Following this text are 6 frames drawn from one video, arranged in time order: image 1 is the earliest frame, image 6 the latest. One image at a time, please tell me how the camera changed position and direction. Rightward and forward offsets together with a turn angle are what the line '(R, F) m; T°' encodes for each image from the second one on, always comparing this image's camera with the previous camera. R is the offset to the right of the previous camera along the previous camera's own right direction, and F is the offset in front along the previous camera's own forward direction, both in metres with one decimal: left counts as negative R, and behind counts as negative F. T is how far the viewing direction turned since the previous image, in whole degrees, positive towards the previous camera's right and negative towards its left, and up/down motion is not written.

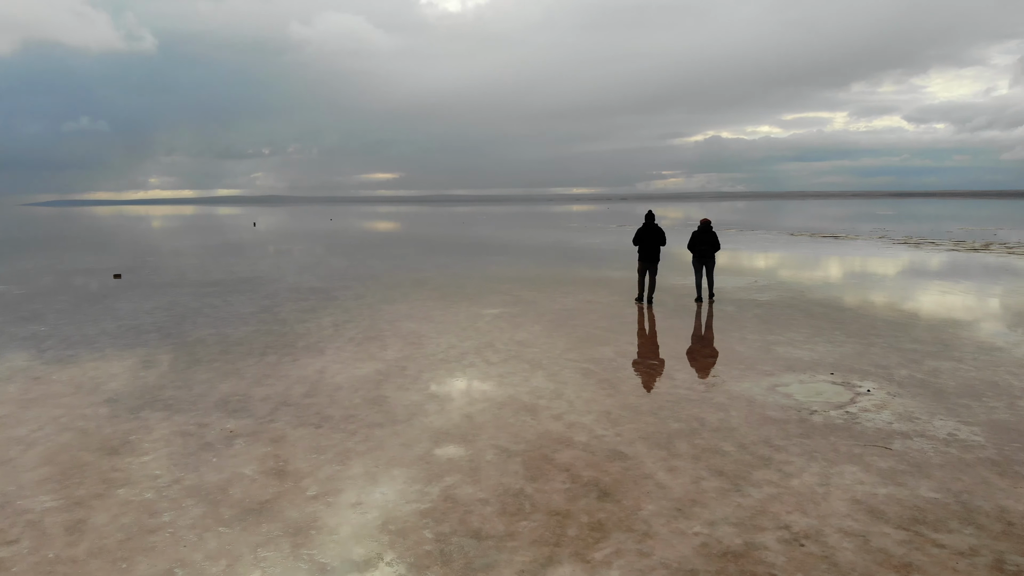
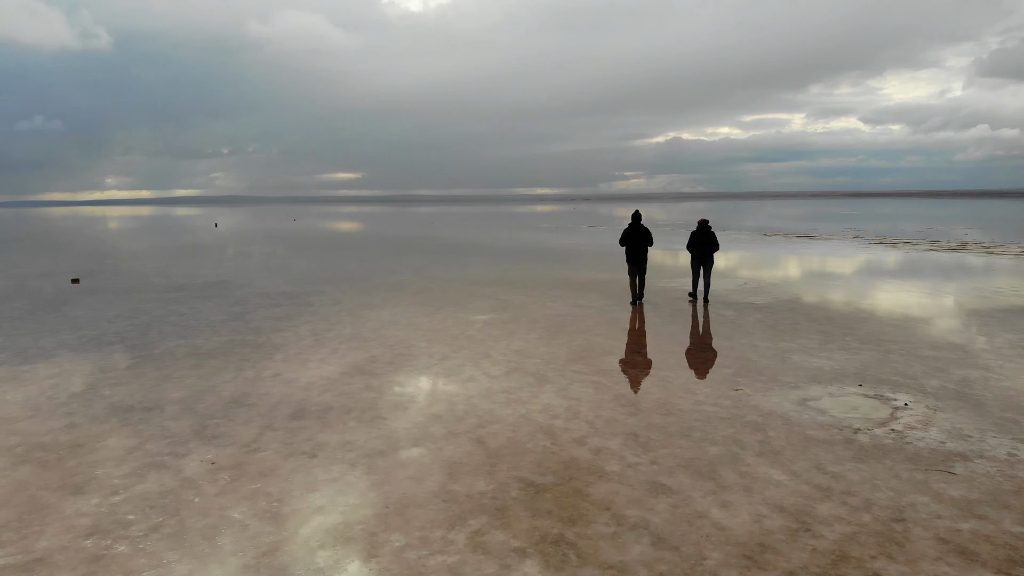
(-0.3, +0.7) m; +2°
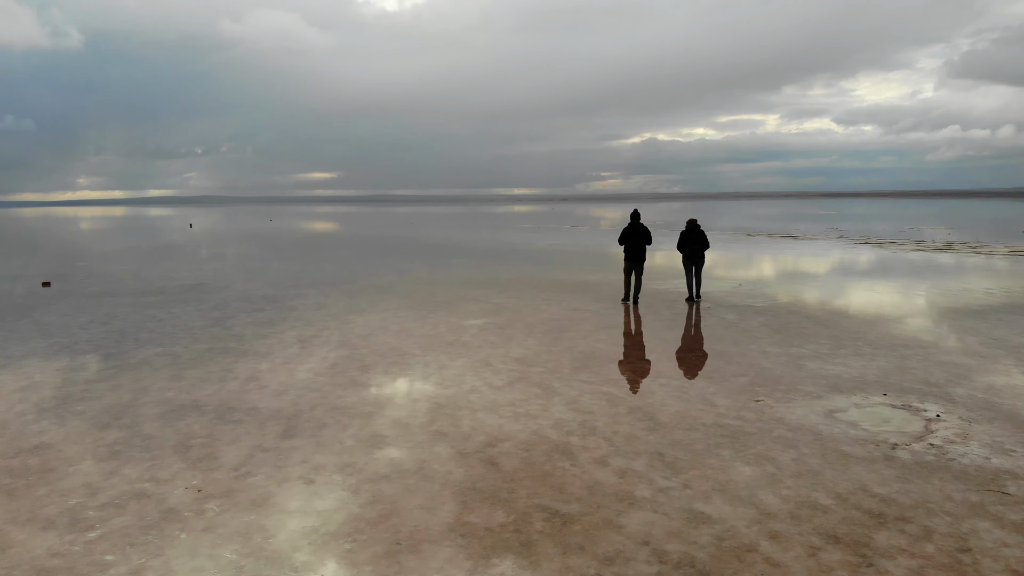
(-0.2, +0.5) m; +1°
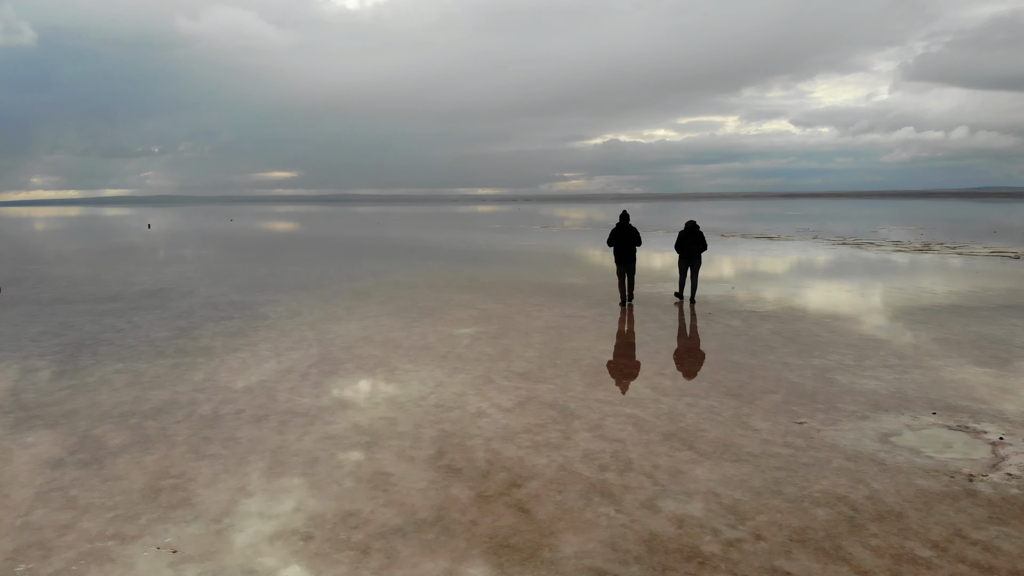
(-0.3, +0.8) m; +2°
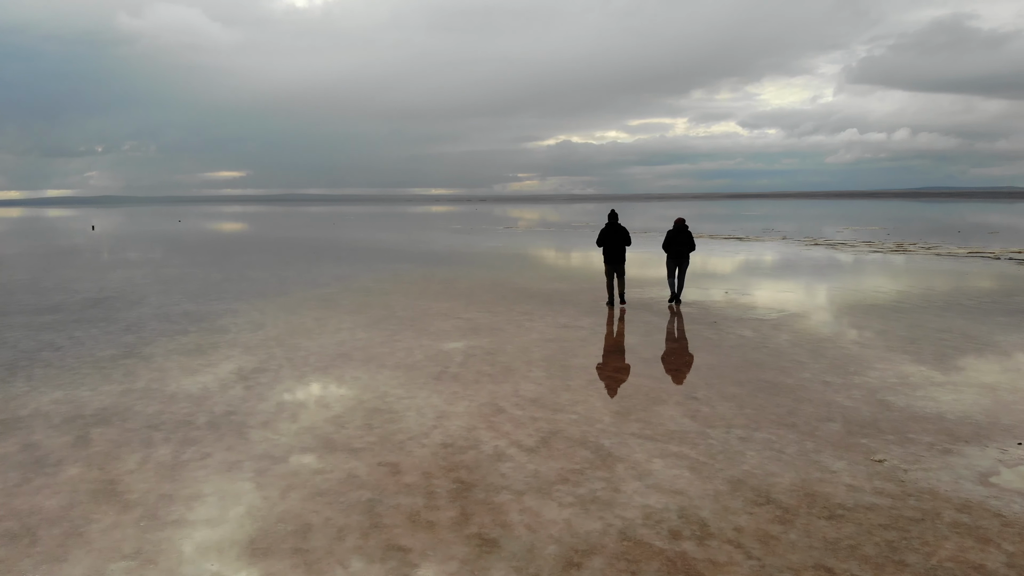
(-0.4, +1.0) m; +3°
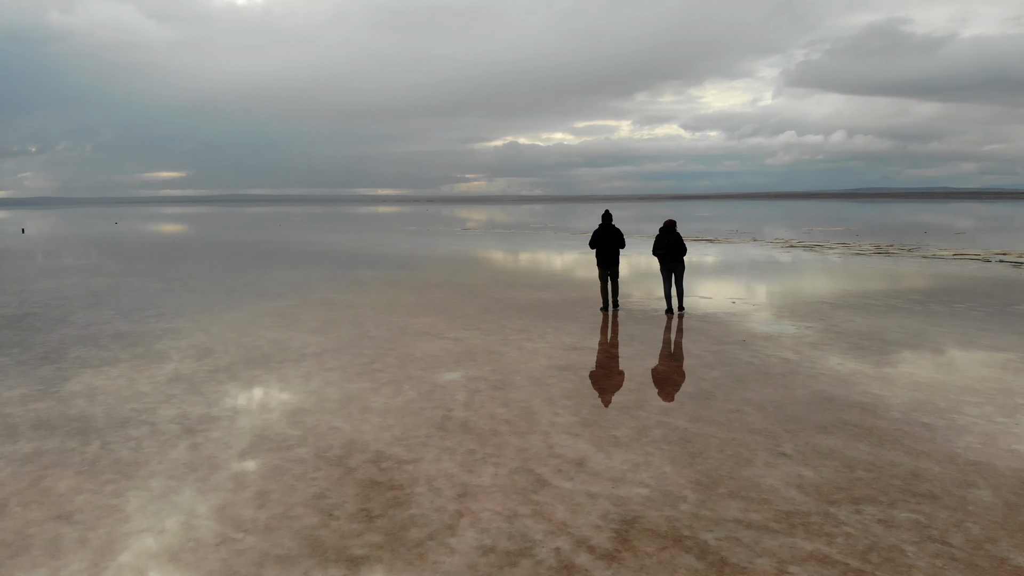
(-0.5, +1.5) m; +3°
